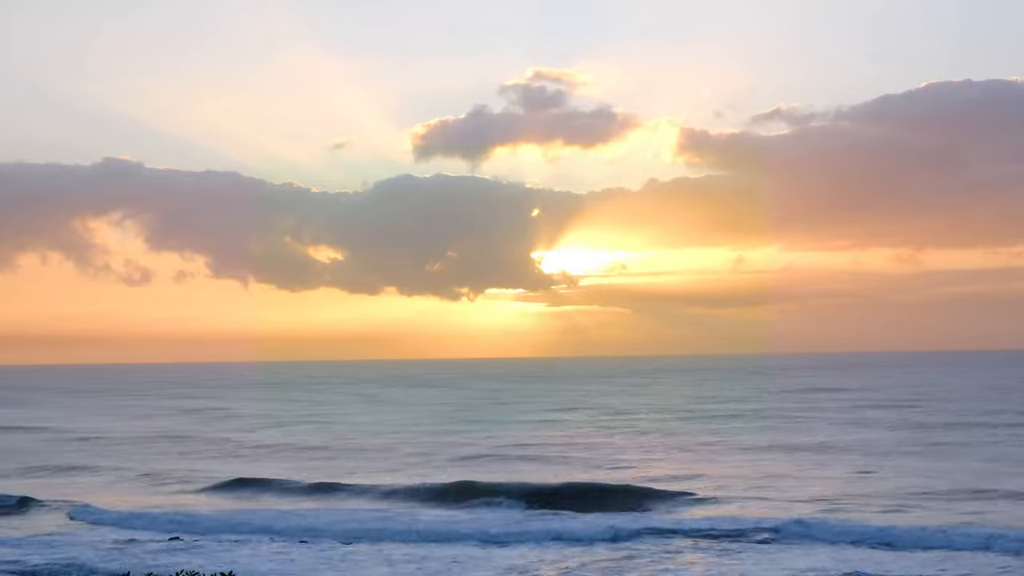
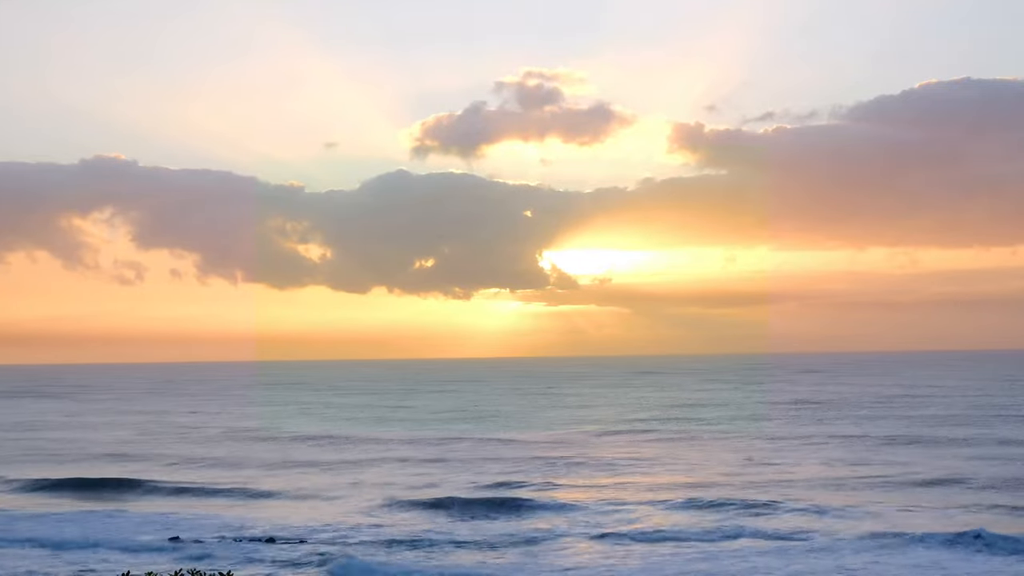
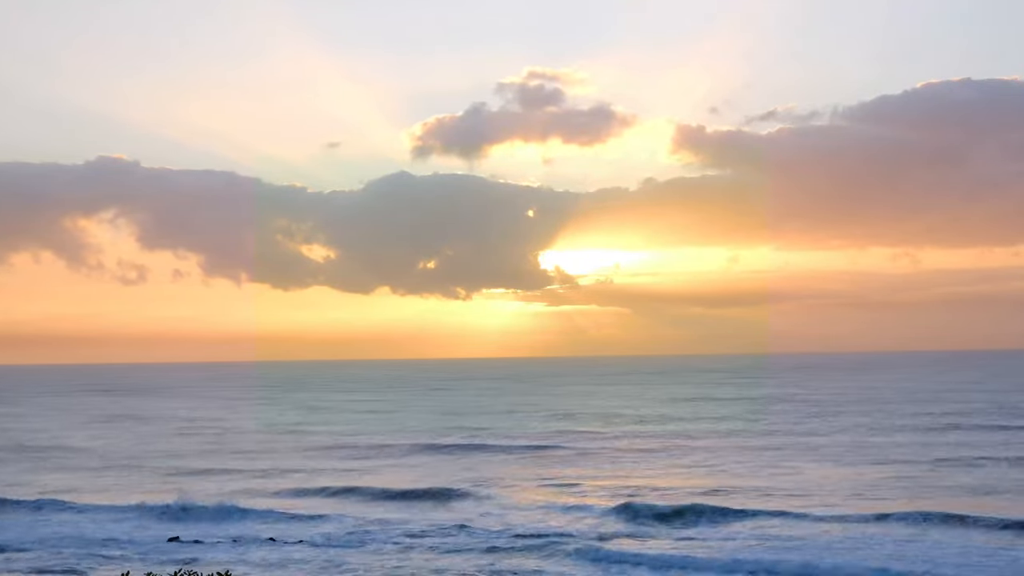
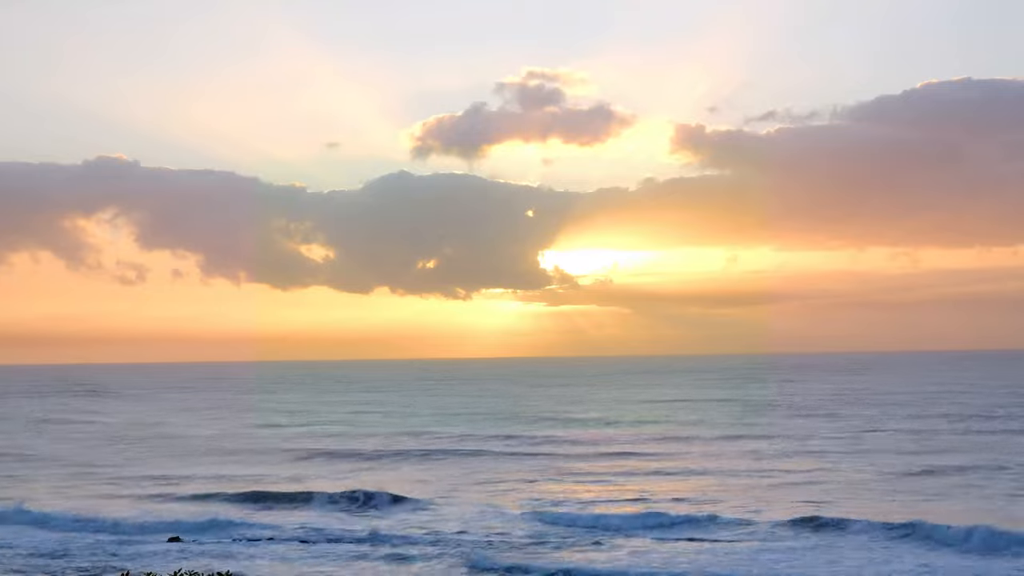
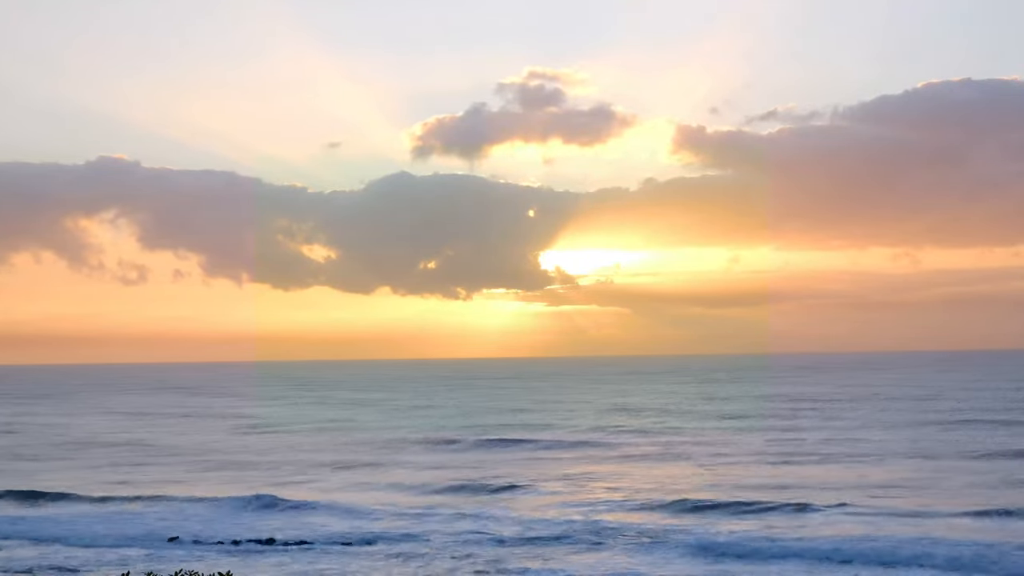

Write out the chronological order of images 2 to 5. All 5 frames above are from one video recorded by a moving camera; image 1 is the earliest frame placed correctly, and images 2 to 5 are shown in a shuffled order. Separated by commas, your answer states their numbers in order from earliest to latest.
5, 3, 4, 2
